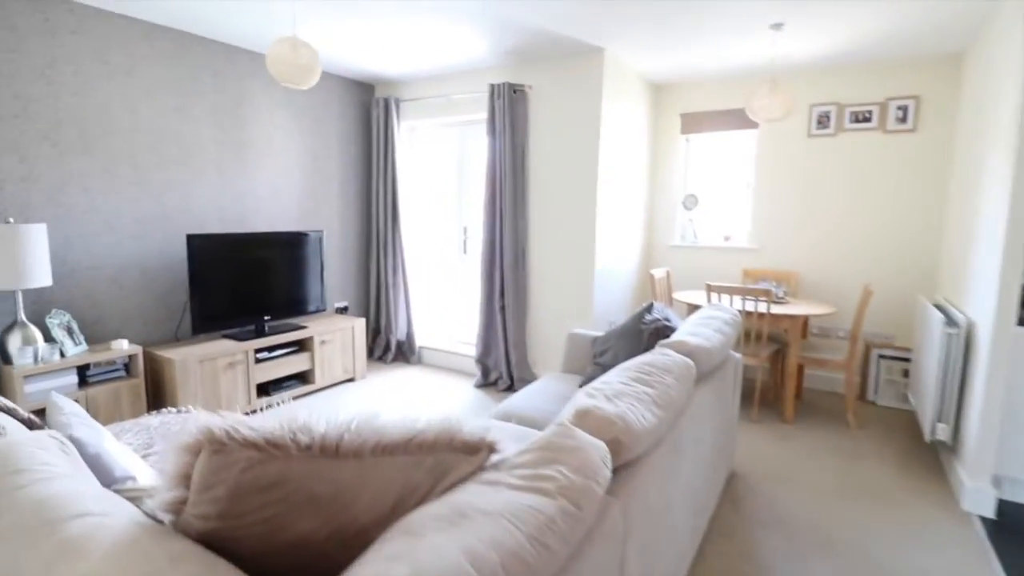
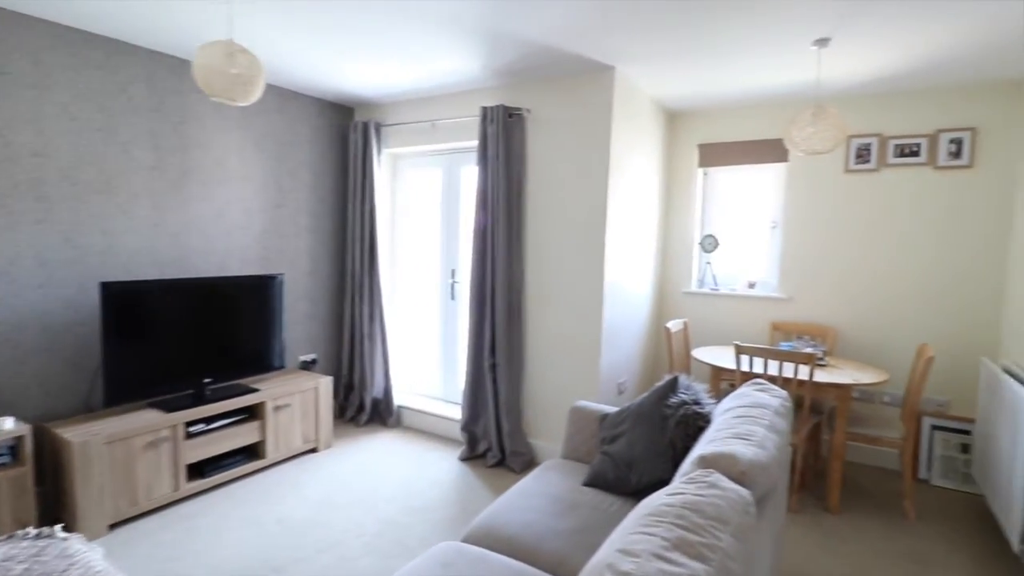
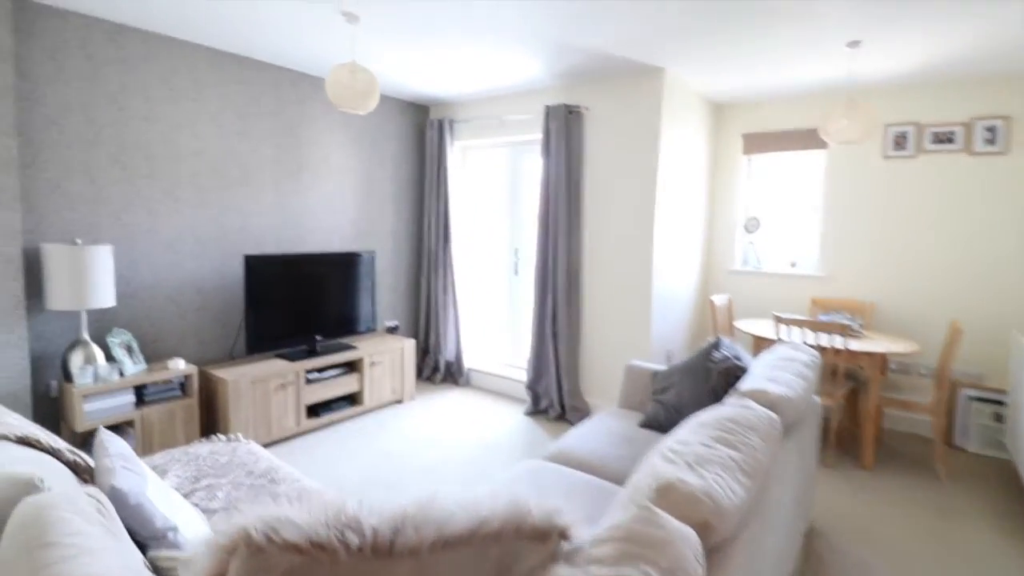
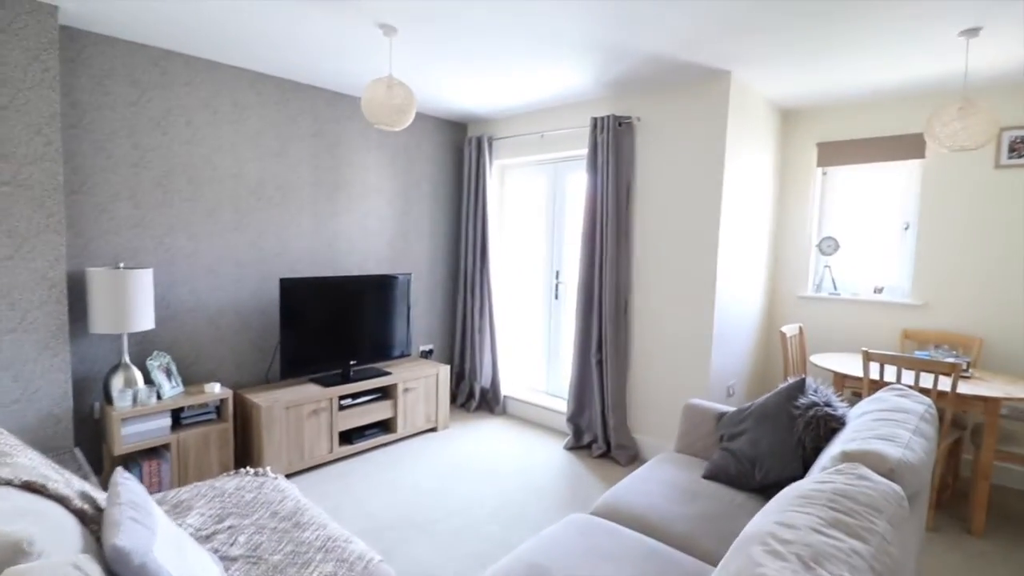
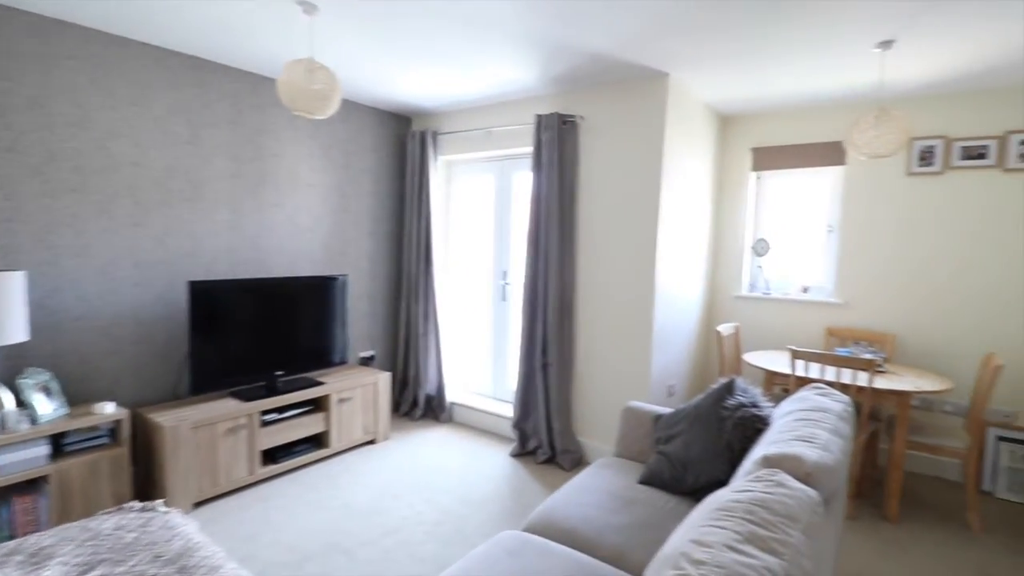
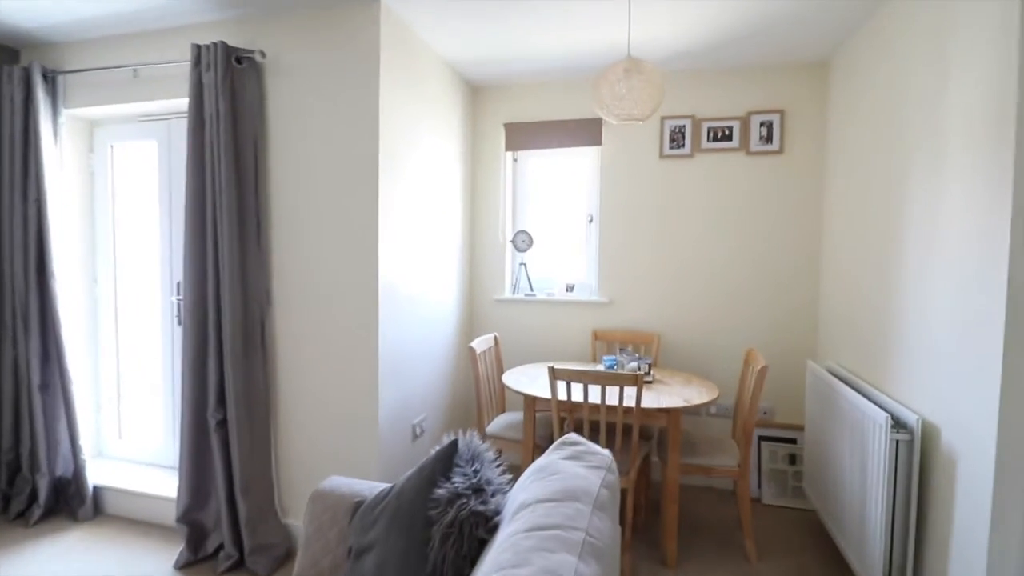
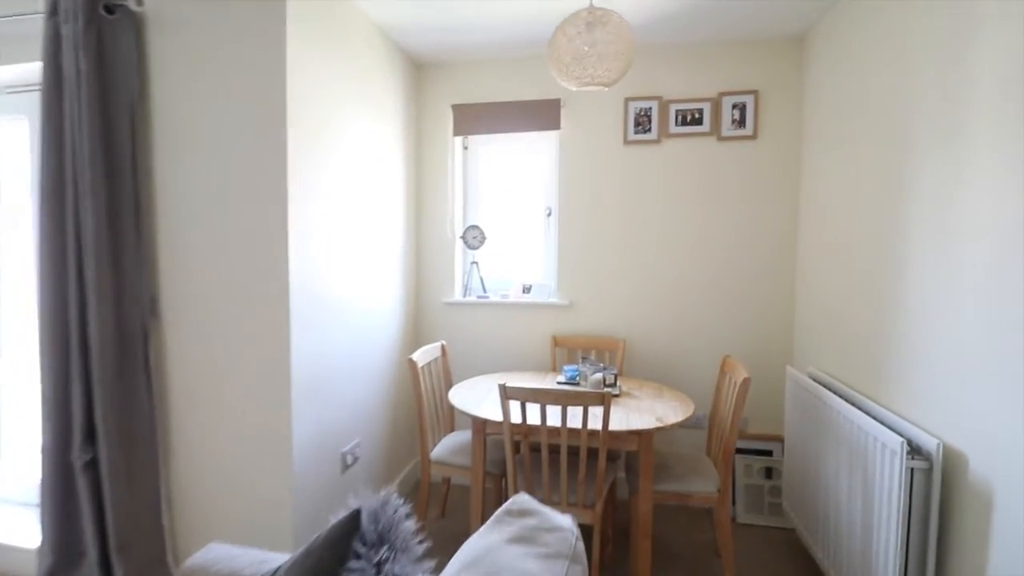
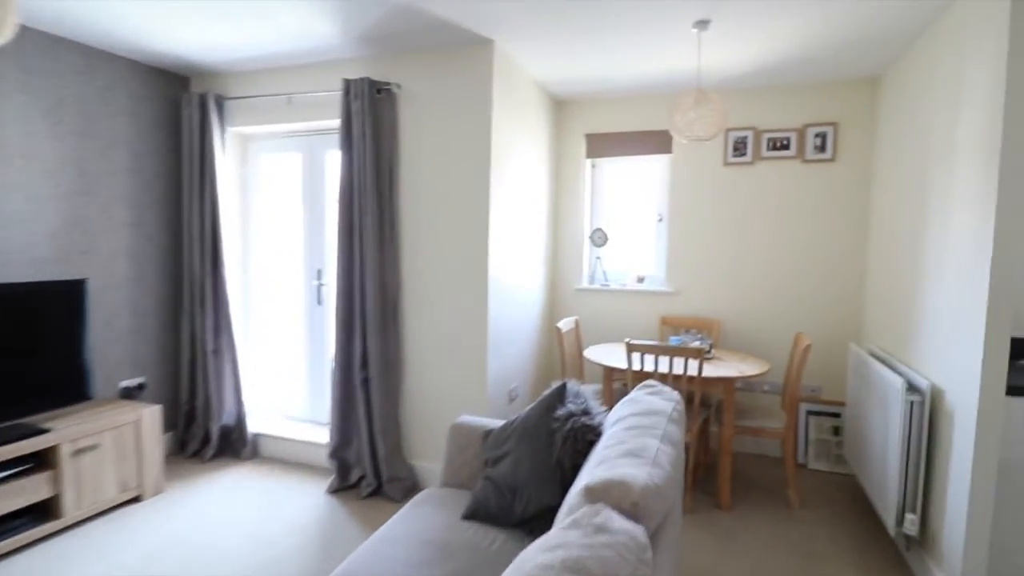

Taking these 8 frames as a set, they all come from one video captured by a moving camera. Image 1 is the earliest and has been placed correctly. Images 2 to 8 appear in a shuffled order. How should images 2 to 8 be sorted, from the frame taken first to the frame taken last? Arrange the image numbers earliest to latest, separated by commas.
3, 4, 5, 2, 8, 6, 7
